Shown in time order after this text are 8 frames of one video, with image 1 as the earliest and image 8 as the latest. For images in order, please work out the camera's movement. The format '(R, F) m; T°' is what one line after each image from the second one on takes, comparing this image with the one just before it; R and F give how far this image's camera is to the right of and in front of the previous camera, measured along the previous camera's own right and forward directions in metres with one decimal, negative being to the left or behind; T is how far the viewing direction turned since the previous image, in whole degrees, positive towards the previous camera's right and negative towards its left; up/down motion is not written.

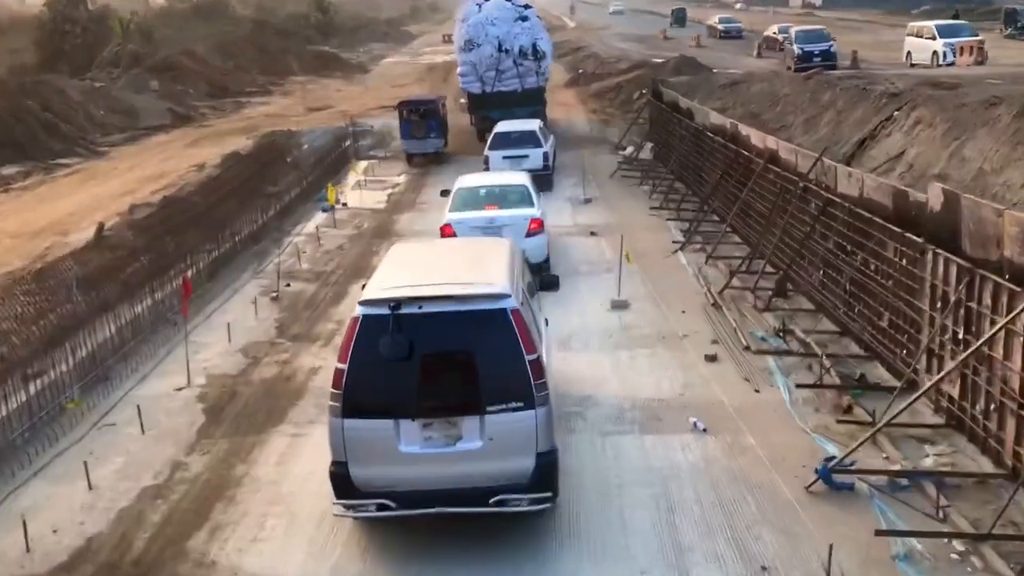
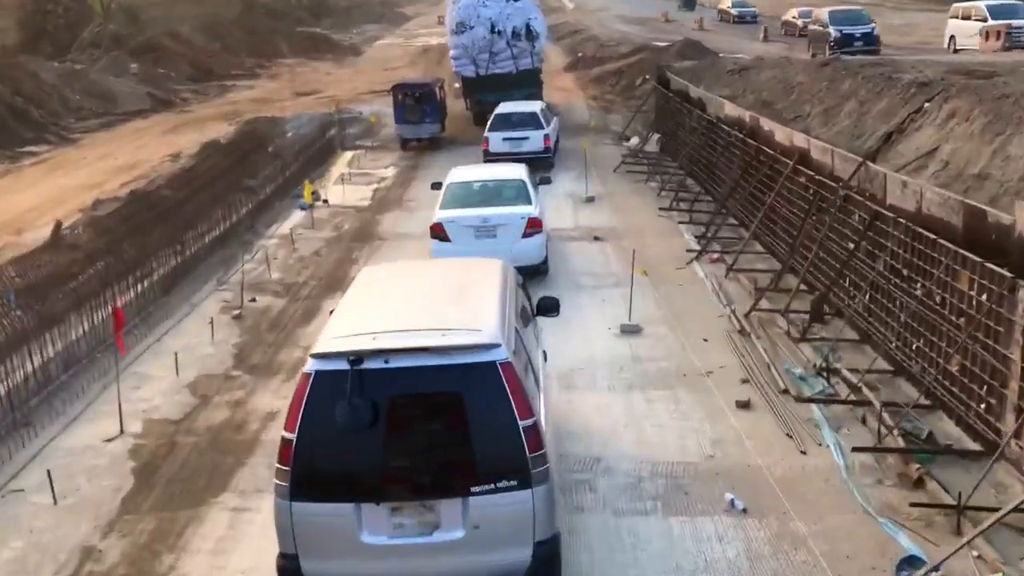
(0.0, +1.5) m; 0°
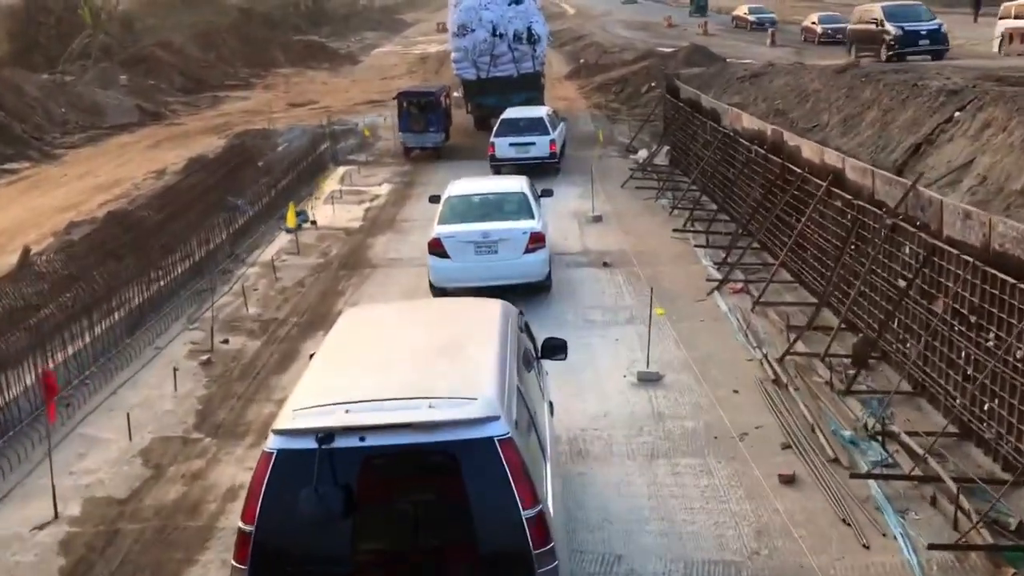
(0.0, +1.2) m; 0°
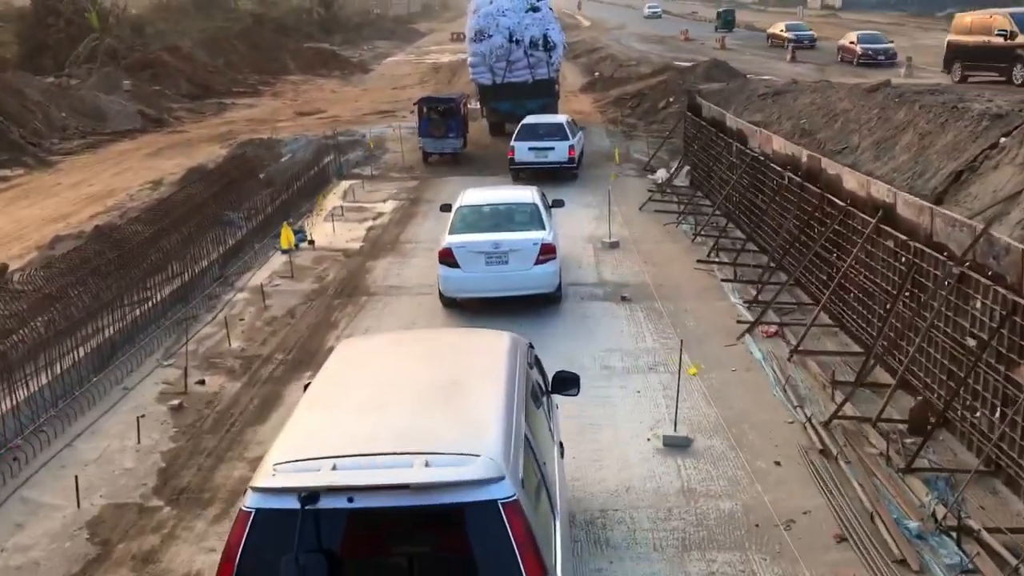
(0.0, +1.1) m; -1°
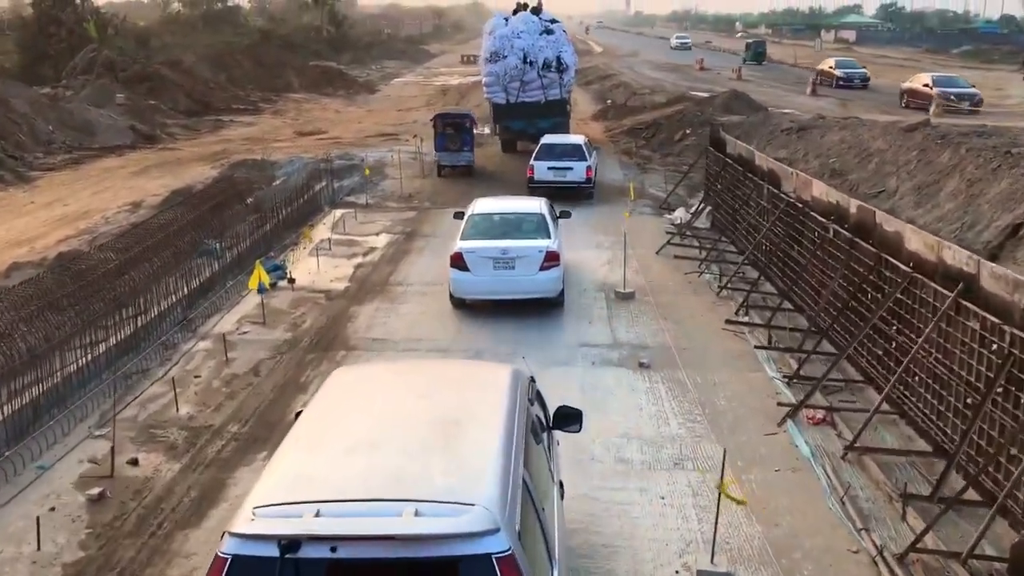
(0.0, +1.6) m; 0°
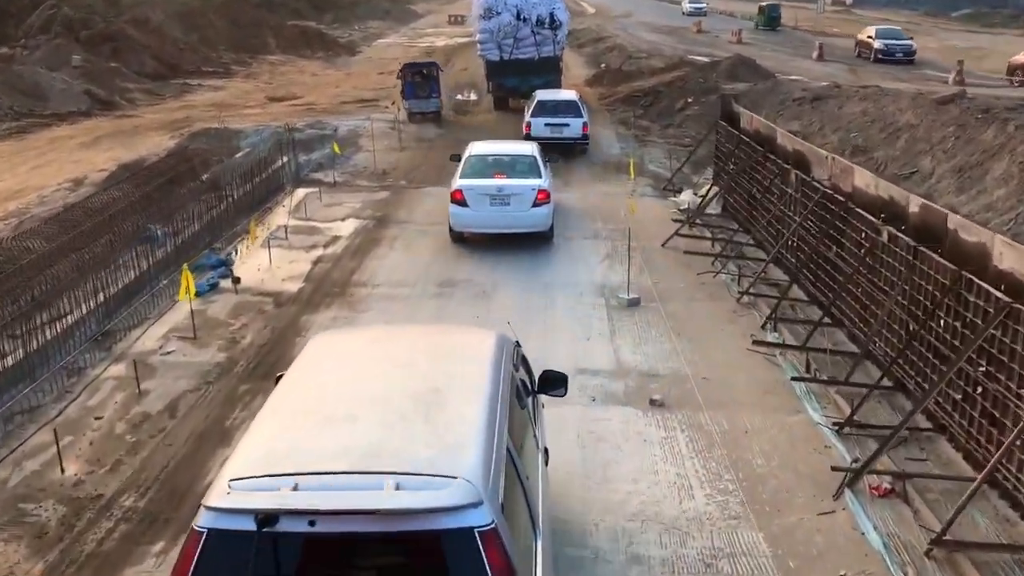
(+0.1, +2.0) m; +1°
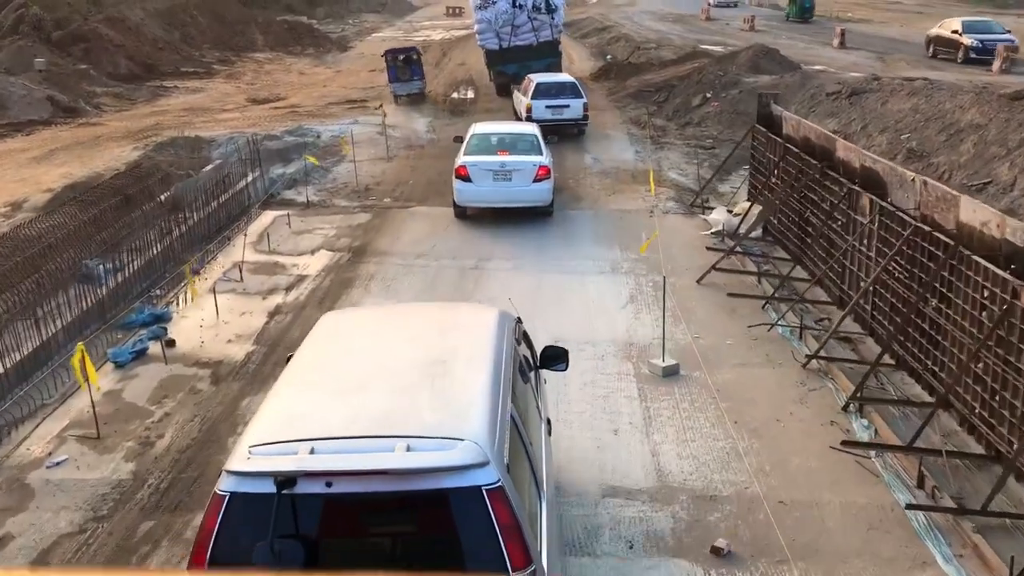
(0.0, +2.4) m; 0°
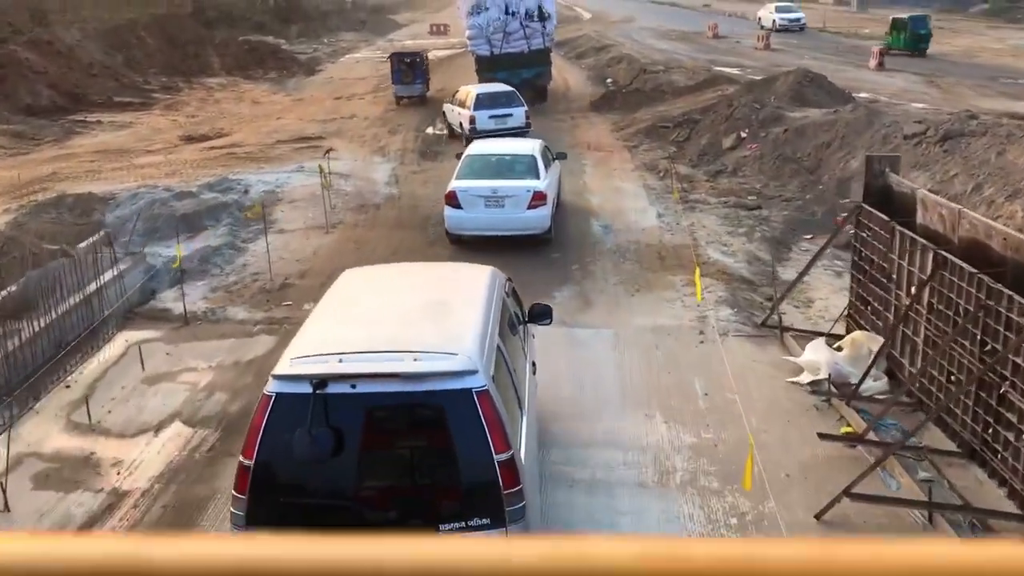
(+0.2, +4.9) m; 0°
